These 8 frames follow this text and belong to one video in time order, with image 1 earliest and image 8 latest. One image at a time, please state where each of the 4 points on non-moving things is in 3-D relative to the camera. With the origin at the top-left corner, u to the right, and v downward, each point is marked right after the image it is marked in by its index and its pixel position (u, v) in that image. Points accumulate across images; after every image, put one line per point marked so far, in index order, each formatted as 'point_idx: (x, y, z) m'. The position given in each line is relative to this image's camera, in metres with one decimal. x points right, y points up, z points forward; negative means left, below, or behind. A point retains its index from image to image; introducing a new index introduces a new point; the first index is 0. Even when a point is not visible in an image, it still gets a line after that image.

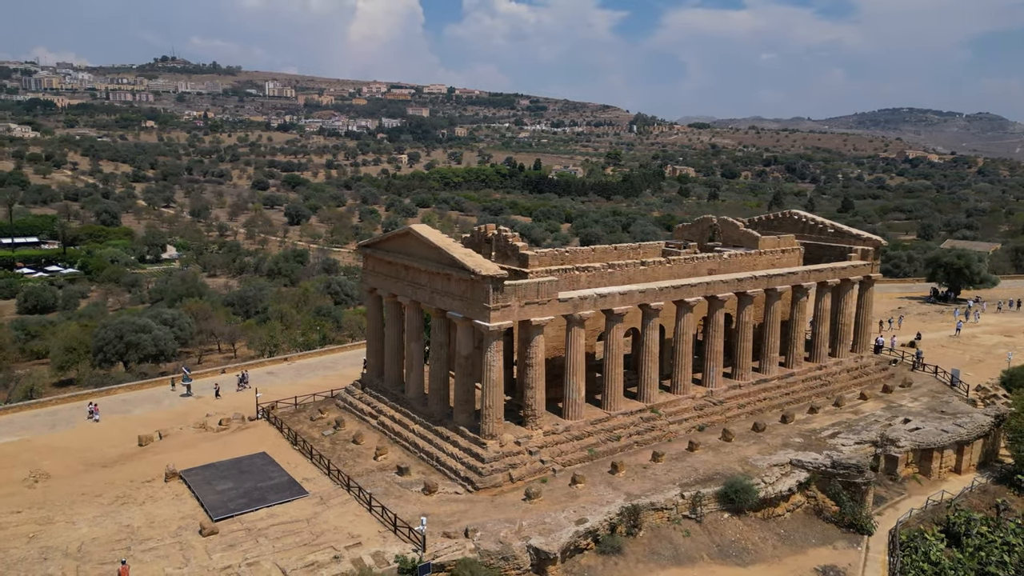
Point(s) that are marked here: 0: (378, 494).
0: (-3.5, -5.3, +19.2) m
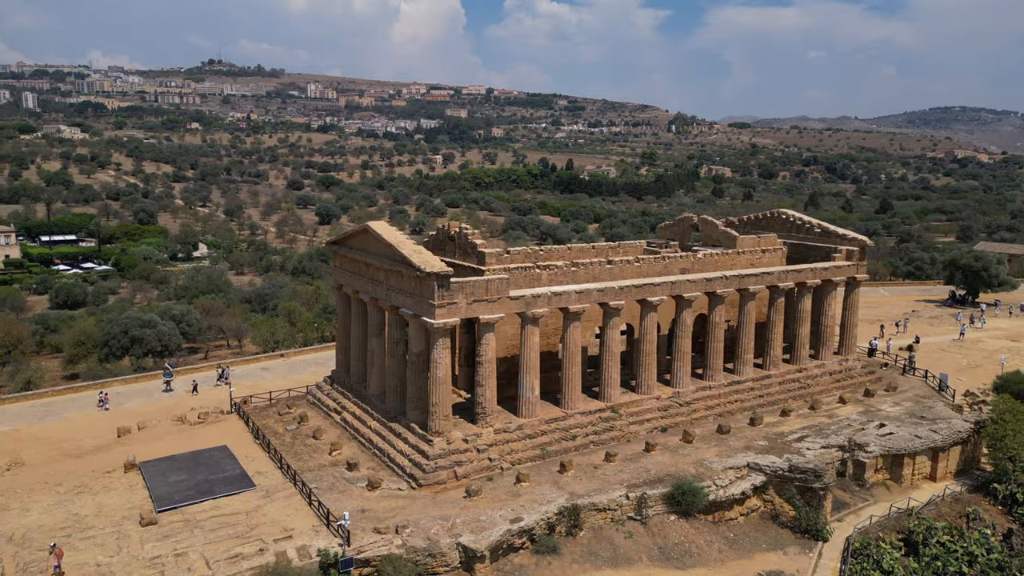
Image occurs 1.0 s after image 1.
0: (-5.0, -5.2, +19.4) m
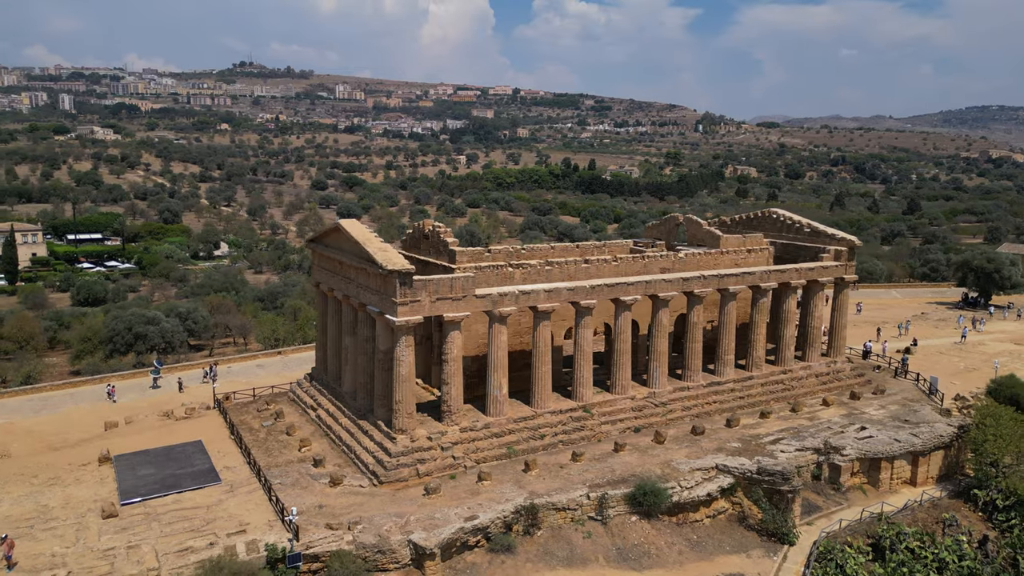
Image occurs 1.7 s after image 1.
0: (-6.0, -5.2, +19.5) m
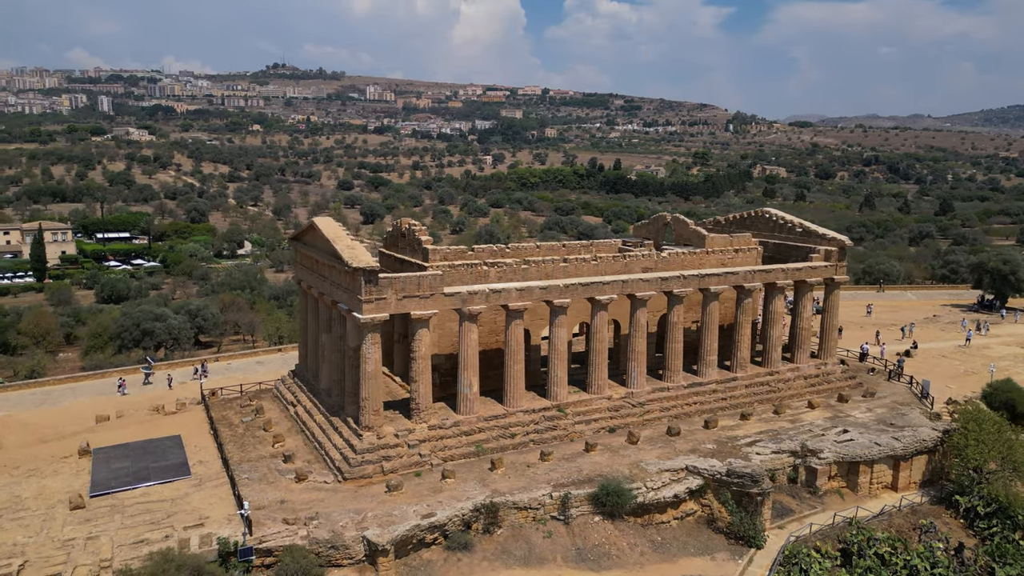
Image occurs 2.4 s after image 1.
0: (-7.0, -5.1, +19.8) m
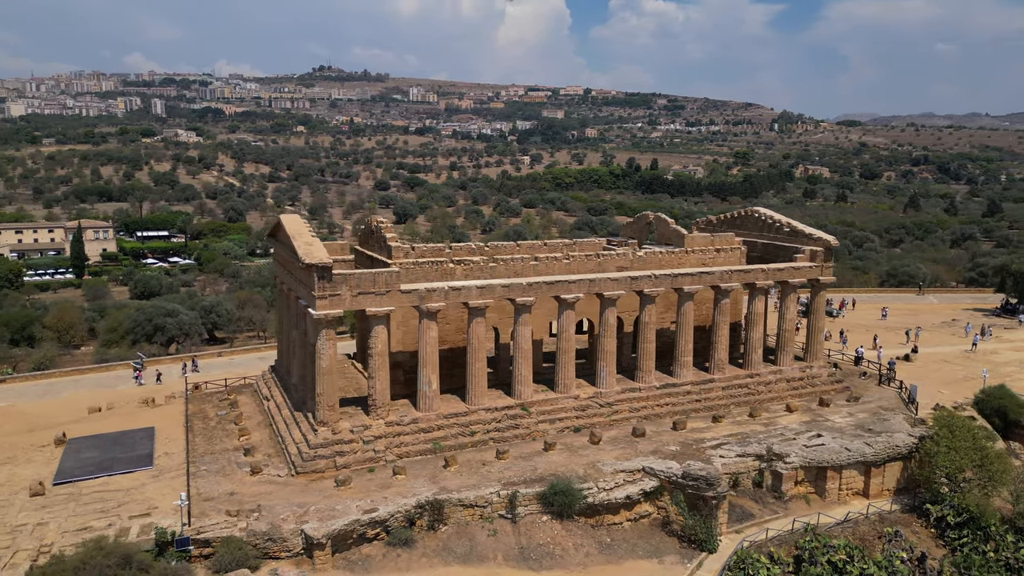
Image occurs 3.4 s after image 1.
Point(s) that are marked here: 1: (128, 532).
0: (-8.3, -5.0, +20.1) m
1: (-8.6, -5.5, +16.6) m
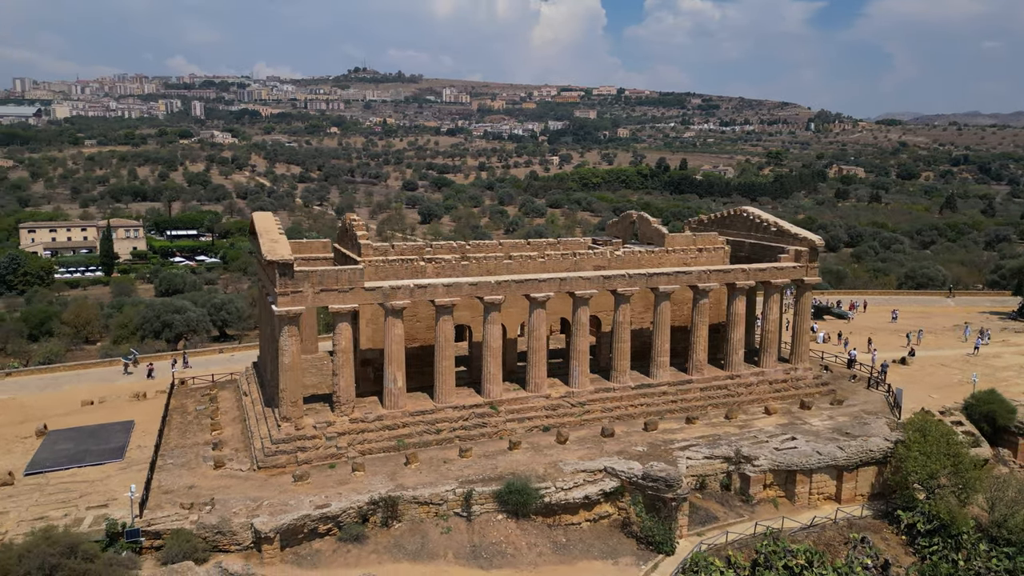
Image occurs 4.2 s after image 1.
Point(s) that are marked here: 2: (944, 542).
0: (-9.4, -4.9, +20.5) m
1: (-9.9, -5.4, +17.0) m
2: (+11.4, -6.7, +19.5) m
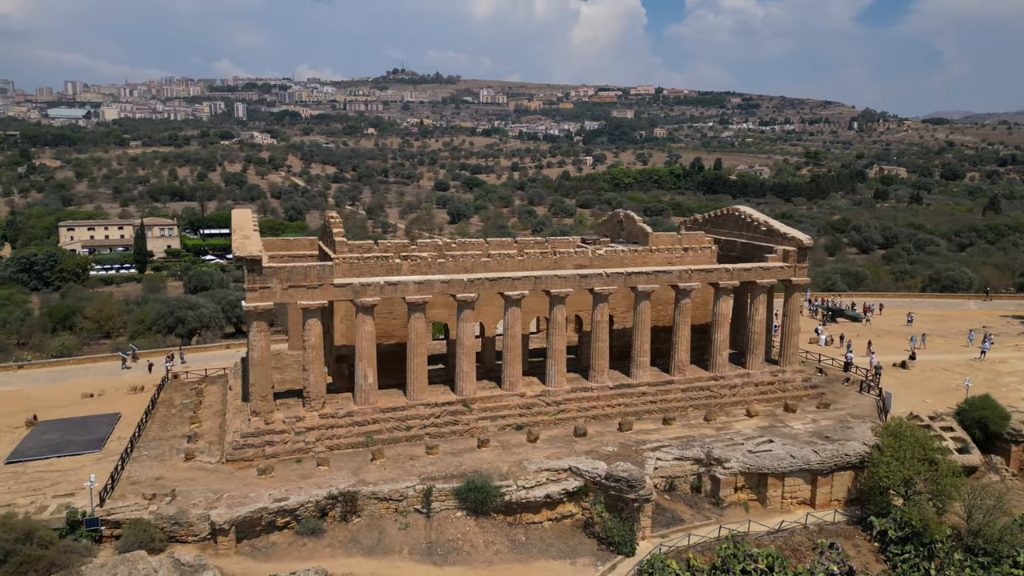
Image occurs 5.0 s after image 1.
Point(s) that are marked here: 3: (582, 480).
0: (-10.3, -4.7, +20.9) m
1: (-11.0, -5.2, +17.4) m
2: (+10.4, -6.7, +19.0) m
3: (+1.9, -5.2, +19.8) m
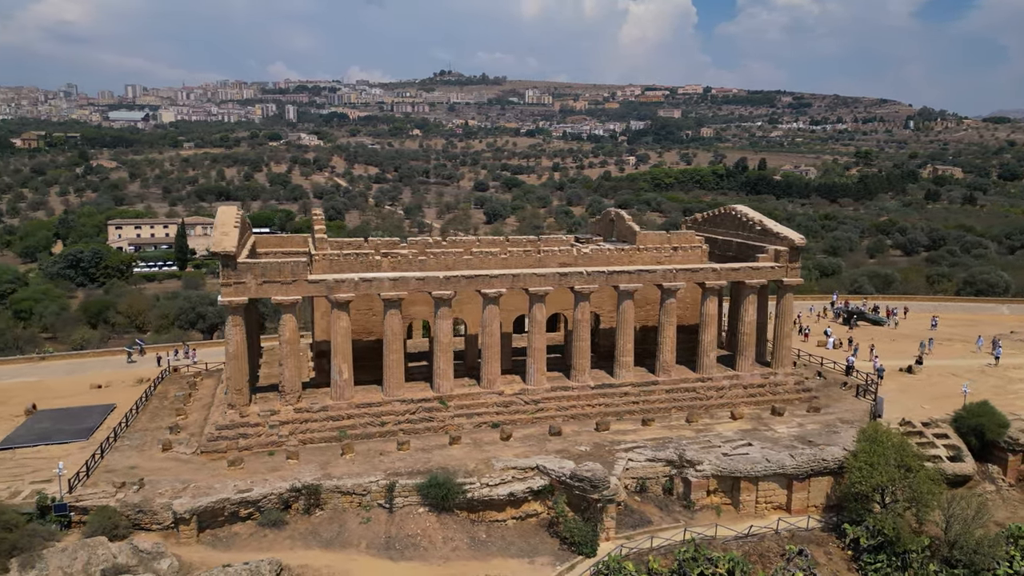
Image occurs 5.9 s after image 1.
0: (-11.2, -4.6, +21.5) m
1: (-12.0, -5.1, +18.1) m
2: (+9.4, -6.8, +18.3) m
3: (+0.9, -5.1, +19.7) m
